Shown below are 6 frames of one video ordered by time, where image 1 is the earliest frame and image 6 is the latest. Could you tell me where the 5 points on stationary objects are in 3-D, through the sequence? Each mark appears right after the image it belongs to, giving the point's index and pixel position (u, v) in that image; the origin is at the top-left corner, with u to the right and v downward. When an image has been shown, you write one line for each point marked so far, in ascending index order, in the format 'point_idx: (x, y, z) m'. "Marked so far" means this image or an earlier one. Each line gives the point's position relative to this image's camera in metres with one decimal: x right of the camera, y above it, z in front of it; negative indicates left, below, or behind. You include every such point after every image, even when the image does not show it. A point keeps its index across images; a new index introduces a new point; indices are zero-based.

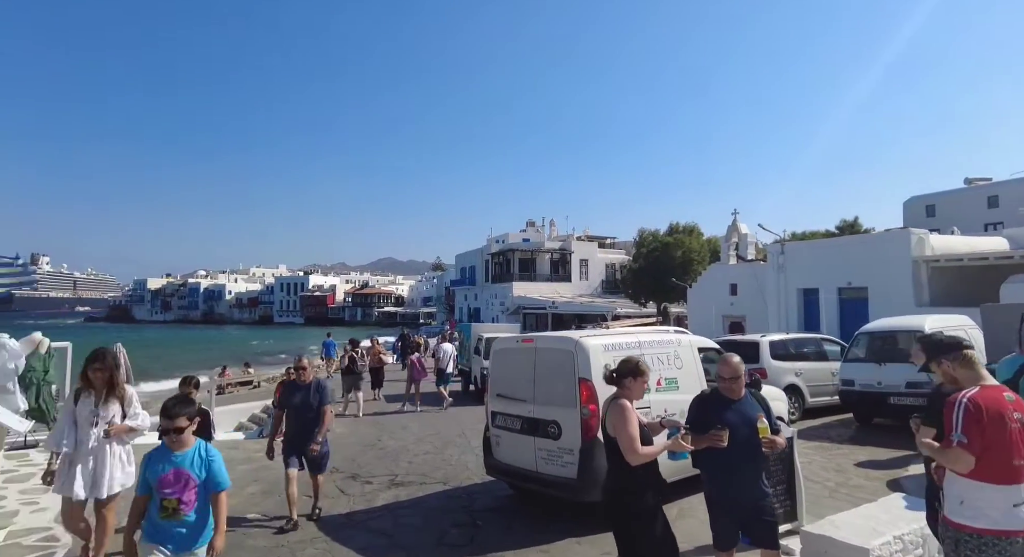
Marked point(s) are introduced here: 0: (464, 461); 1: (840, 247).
0: (-0.8, -2.8, +9.6) m
1: (+10.4, +1.0, +19.8) m
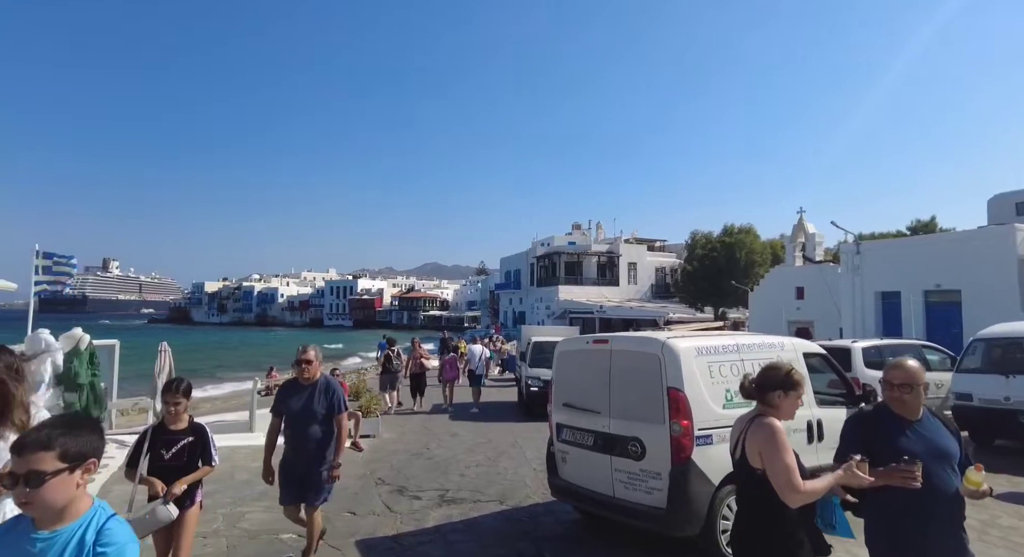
0: (+0.1, -2.8, +8.7) m
1: (+12.0, +0.9, +18.1) m
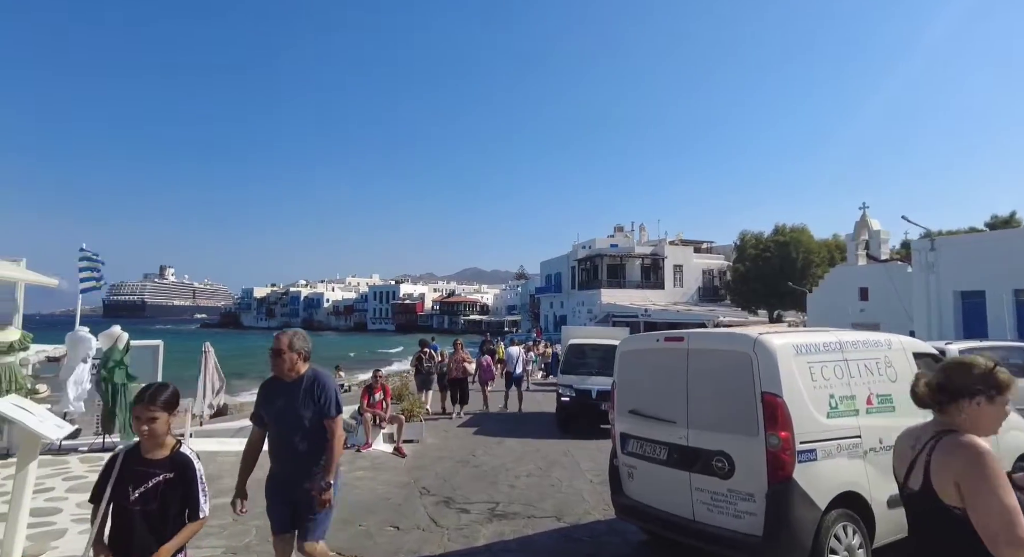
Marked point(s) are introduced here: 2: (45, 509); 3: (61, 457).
0: (+0.8, -2.7, +8.0) m
1: (+13.2, +1.0, +16.6) m
2: (-5.2, -2.6, +7.0) m
3: (-6.8, -2.7, +9.5) m
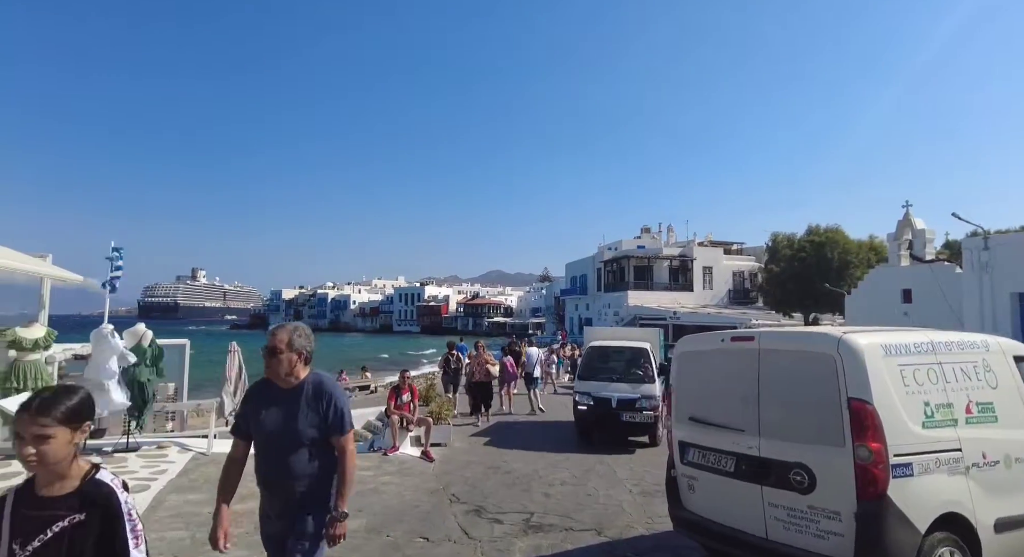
0: (+1.2, -2.7, +7.5) m
1: (+14.0, +1.0, +15.7) m
2: (-4.8, -2.5, +6.8) m
3: (-6.3, -2.6, +9.3) m
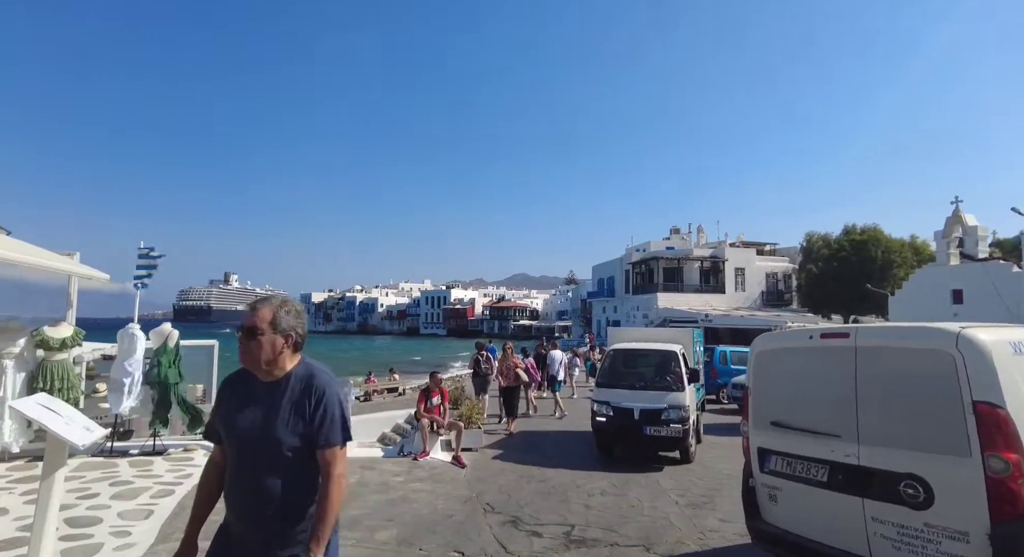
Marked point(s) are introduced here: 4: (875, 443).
0: (+1.7, -2.6, +7.0) m
1: (+14.7, +1.0, +14.6) m
2: (-4.4, -2.5, +6.5) m
3: (-5.8, -2.6, +9.1) m
4: (+1.9, -0.9, +3.4) m
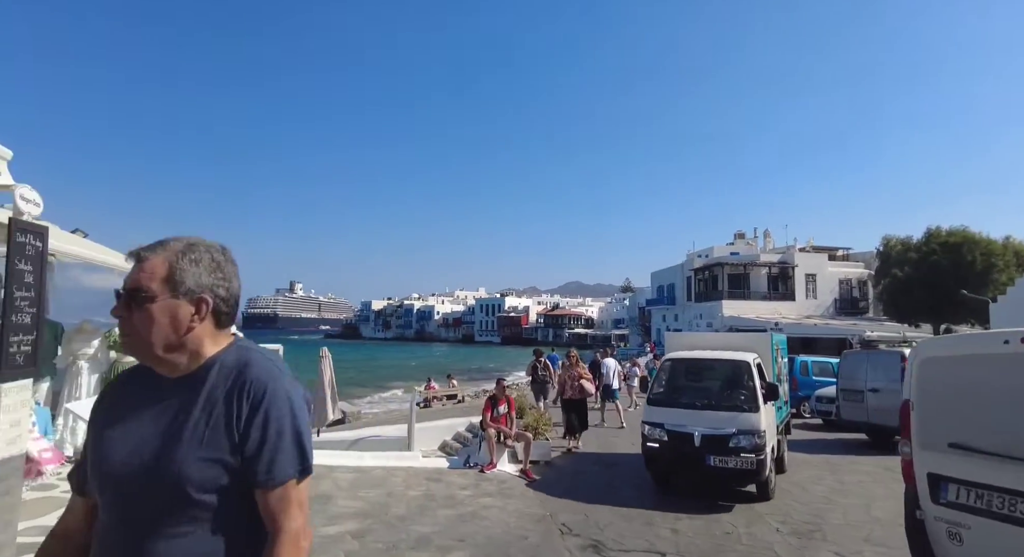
0: (+2.5, -2.6, +6.2) m
1: (+16.2, +1.0, +12.7) m
2: (-3.6, -2.5, +6.3) m
3: (-4.8, -2.6, +8.9) m
4: (+2.4, -0.8, +2.6) m
